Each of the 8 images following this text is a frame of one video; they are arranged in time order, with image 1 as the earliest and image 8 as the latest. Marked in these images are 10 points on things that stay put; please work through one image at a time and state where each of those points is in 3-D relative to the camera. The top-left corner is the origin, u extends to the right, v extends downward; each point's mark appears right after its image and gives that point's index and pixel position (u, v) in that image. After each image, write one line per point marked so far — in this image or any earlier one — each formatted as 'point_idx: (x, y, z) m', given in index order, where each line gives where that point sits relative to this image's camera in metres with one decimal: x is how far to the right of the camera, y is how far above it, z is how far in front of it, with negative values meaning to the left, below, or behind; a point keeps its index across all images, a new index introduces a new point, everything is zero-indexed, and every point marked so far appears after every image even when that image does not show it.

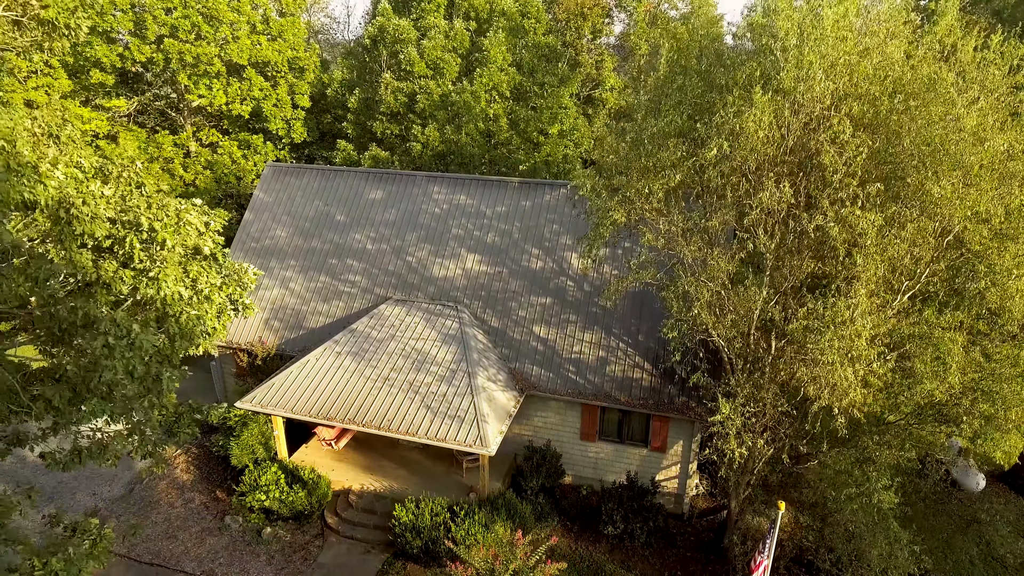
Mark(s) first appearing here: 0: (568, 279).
0: (+1.3, +0.2, +14.4) m
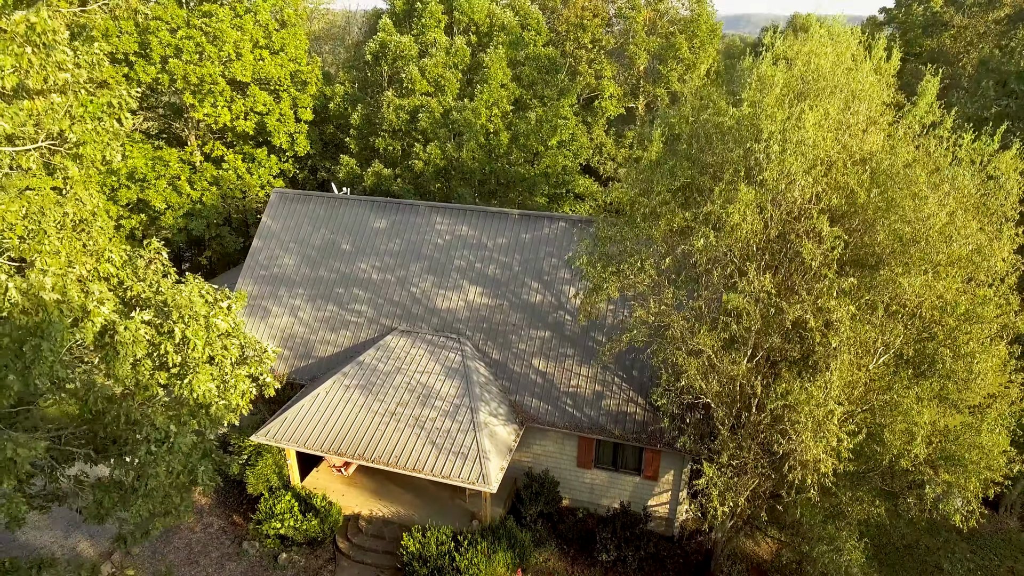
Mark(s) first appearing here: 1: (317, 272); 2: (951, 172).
0: (+1.3, -0.6, +15.0) m
1: (-5.2, +0.4, +17.0) m
2: (+5.9, +1.5, +8.7) m
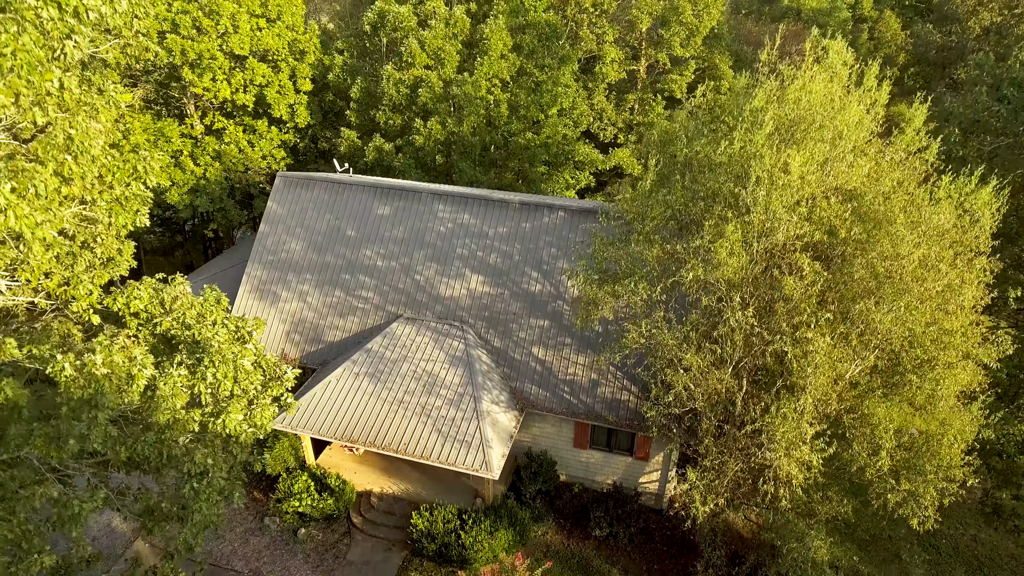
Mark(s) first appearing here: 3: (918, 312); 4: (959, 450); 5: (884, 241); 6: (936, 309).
0: (+1.3, -0.4, +15.7) m
1: (-5.2, +0.8, +17.5) m
2: (+6.0, +1.1, +9.2) m
3: (+5.7, -0.3, +9.0) m
4: (+6.8, -2.5, +9.8) m
5: (+5.2, +0.7, +8.9) m
6: (+6.1, -0.3, +9.2) m
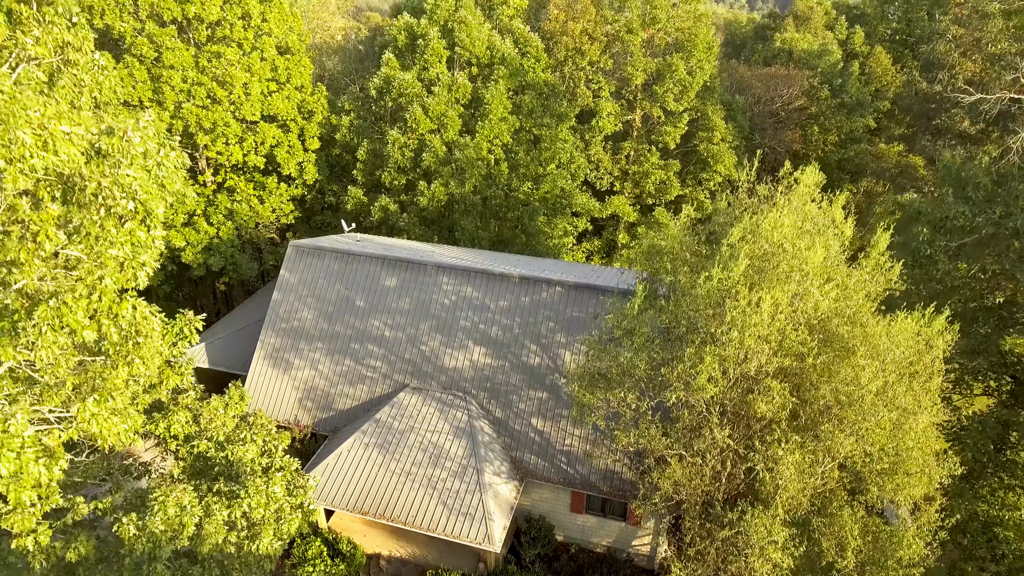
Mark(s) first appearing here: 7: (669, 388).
0: (+1.3, -2.3, +16.7) m
1: (-5.2, -1.1, +18.5) m
2: (+6.0, -0.8, +10.2) m
3: (+5.7, -2.3, +10.0) m
4: (+6.9, -4.4, +10.8) m
5: (+5.2, -1.3, +9.9) m
6: (+6.1, -2.2, +10.2) m
7: (+2.6, -1.6, +10.6) m
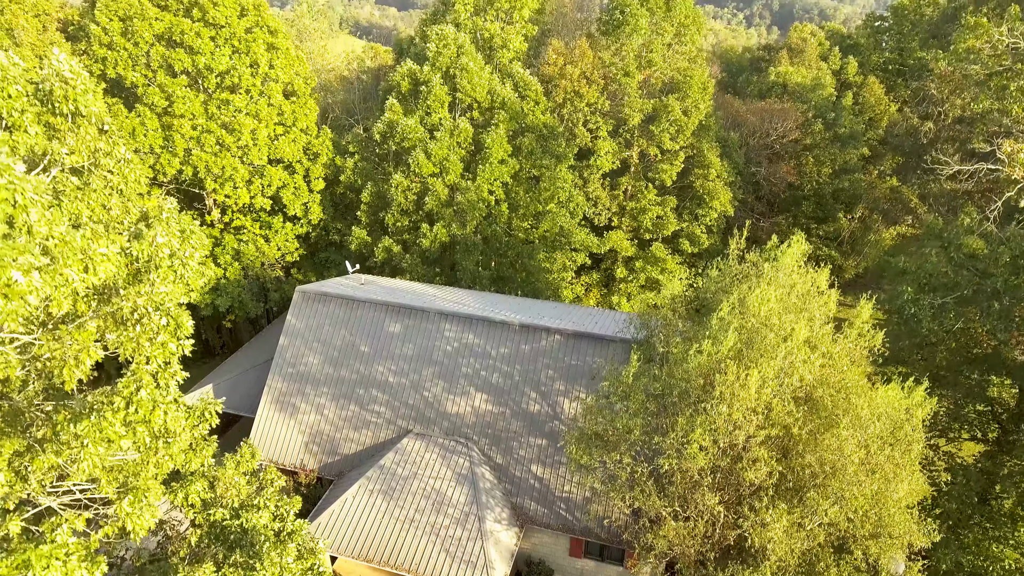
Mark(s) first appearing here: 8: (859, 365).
0: (+1.3, -3.6, +17.2) m
1: (-5.1, -2.5, +19.1) m
2: (+6.0, -2.1, +10.8) m
3: (+5.7, -3.5, +10.5) m
4: (+6.9, -5.6, +11.3) m
5: (+5.2, -2.5, +10.4) m
6: (+6.1, -3.5, +10.7) m
7: (+2.6, -2.9, +11.1) m
8: (+6.1, -1.3, +11.2) m
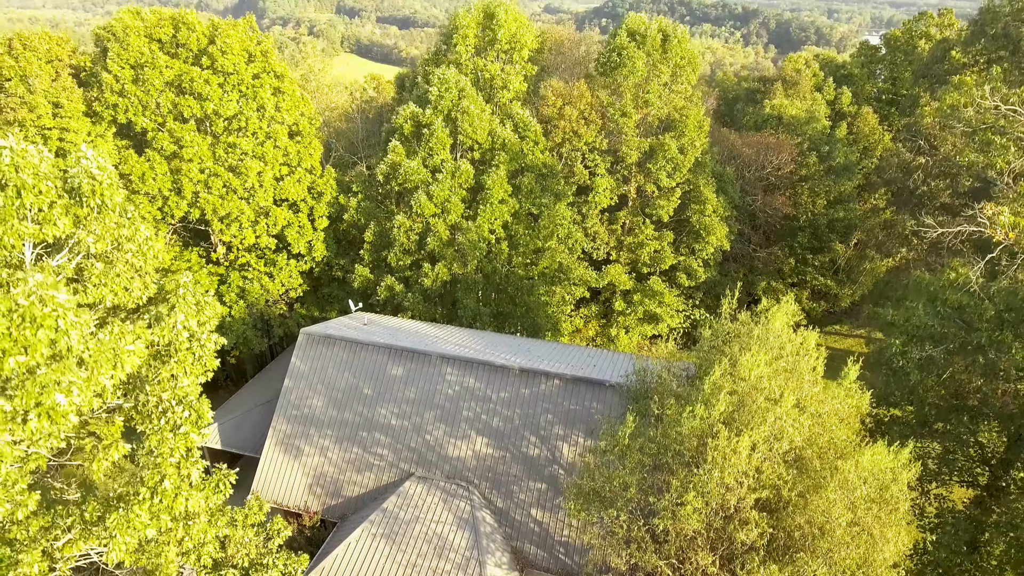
0: (+1.3, -4.9, +17.6) m
1: (-5.1, -3.8, +19.5) m
2: (+6.0, -3.2, +11.2) m
3: (+5.8, -4.6, +10.9) m
4: (+6.9, -6.8, +11.6) m
5: (+5.2, -3.6, +10.8) m
6: (+6.1, -4.6, +11.1) m
7: (+2.6, -4.0, +11.5) m
8: (+6.1, -2.4, +11.6) m
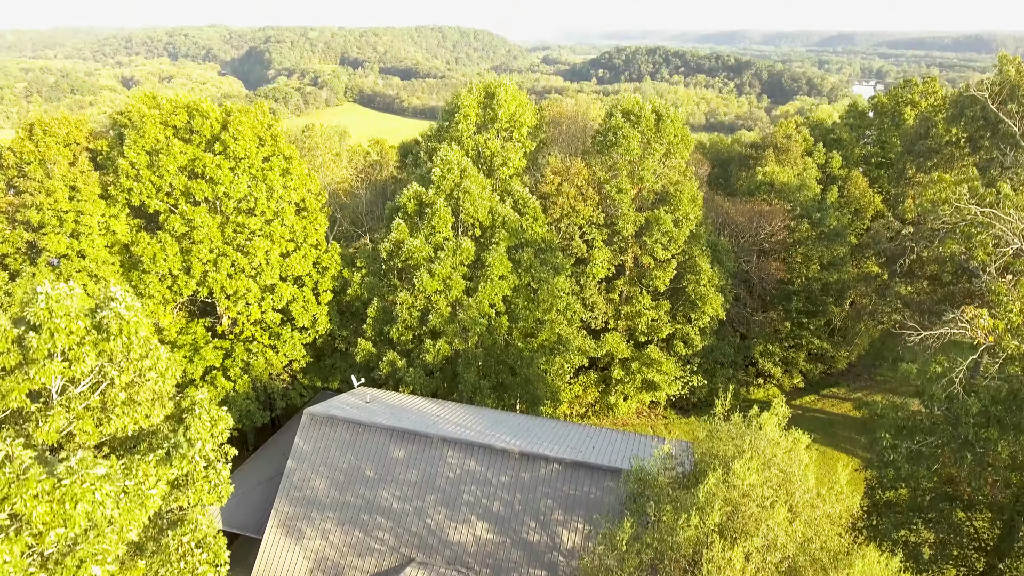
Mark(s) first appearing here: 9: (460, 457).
0: (+1.3, -7.4, +17.7) m
1: (-5.1, -6.4, +19.7) m
2: (+6.0, -5.2, +11.5) m
3: (+5.8, -6.6, +11.1) m
4: (+6.9, -8.9, +11.7) m
5: (+5.2, -5.6, +11.1) m
6: (+6.1, -6.6, +11.3) m
7: (+2.6, -6.1, +11.7) m
8: (+6.1, -4.5, +11.9) m
9: (-1.6, -5.1, +19.6) m
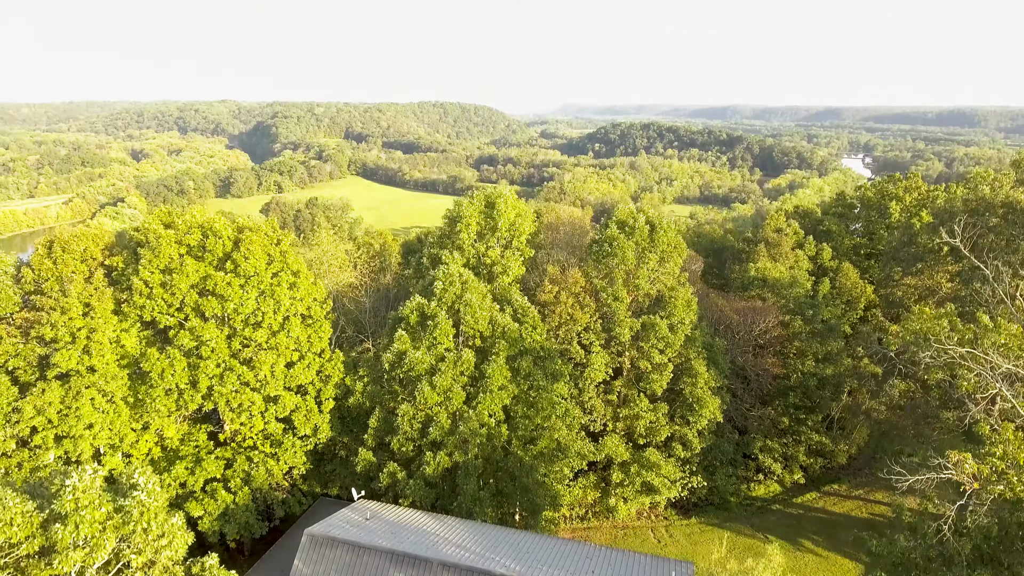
0: (+1.3, -11.0, +17.5) m
1: (-5.2, -10.2, +19.5) m
2: (+6.0, -8.3, +11.5) m
3: (+5.8, -9.6, +11.0) m
4: (+6.9, -11.9, +11.3) m
5: (+5.2, -8.6, +11.1) m
6: (+6.1, -9.6, +11.2) m
7: (+2.6, -9.1, +11.7) m
8: (+6.1, -7.6, +12.0) m
9: (-1.6, -9.0, +19.6) m
